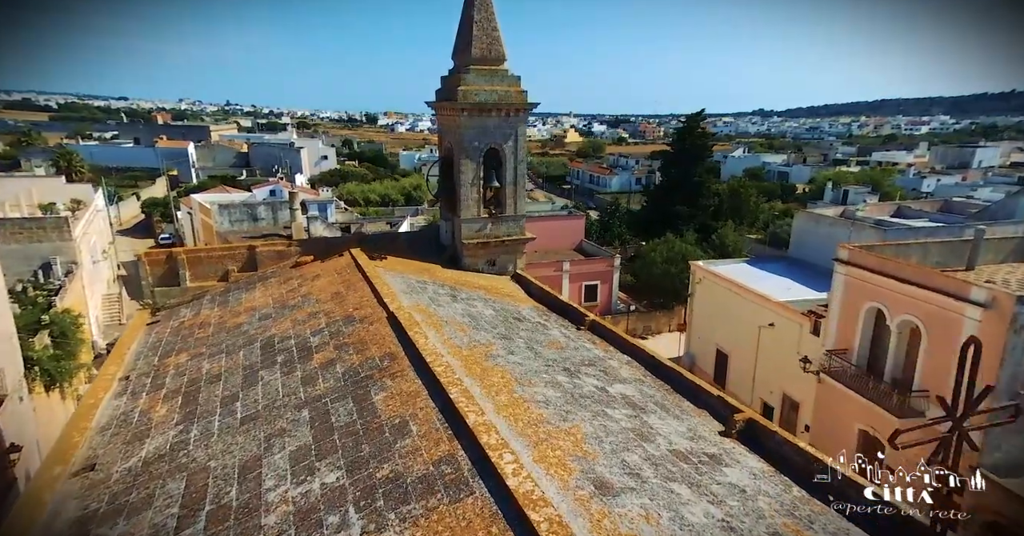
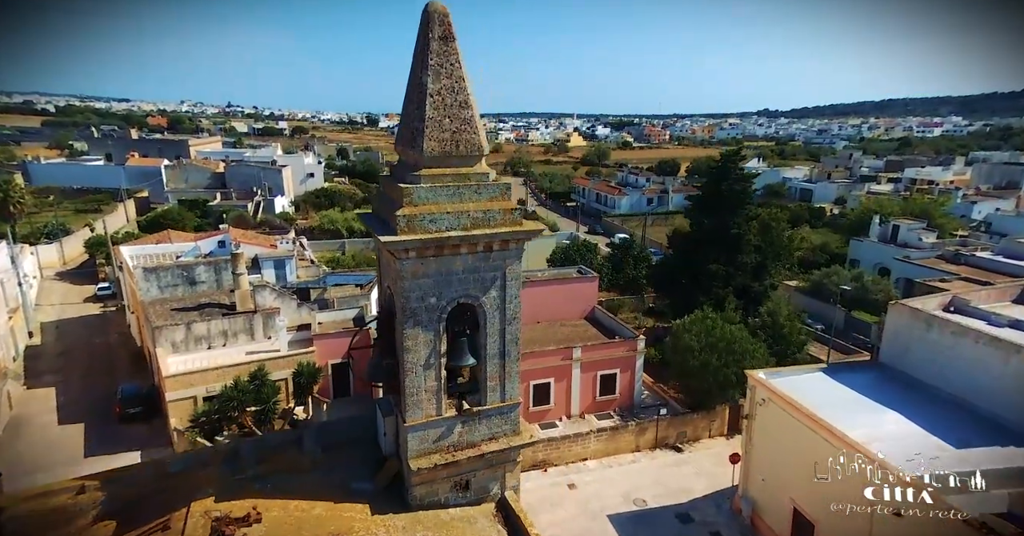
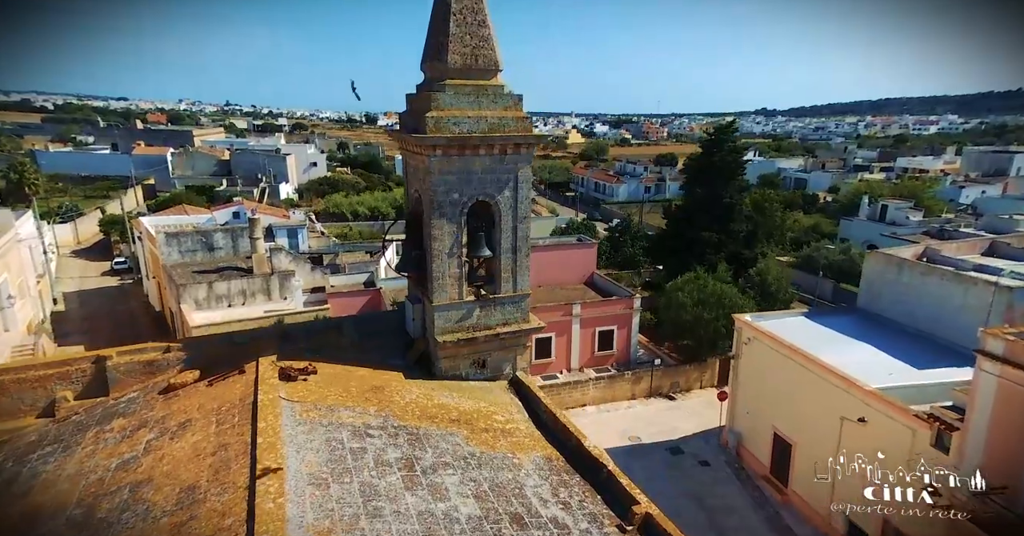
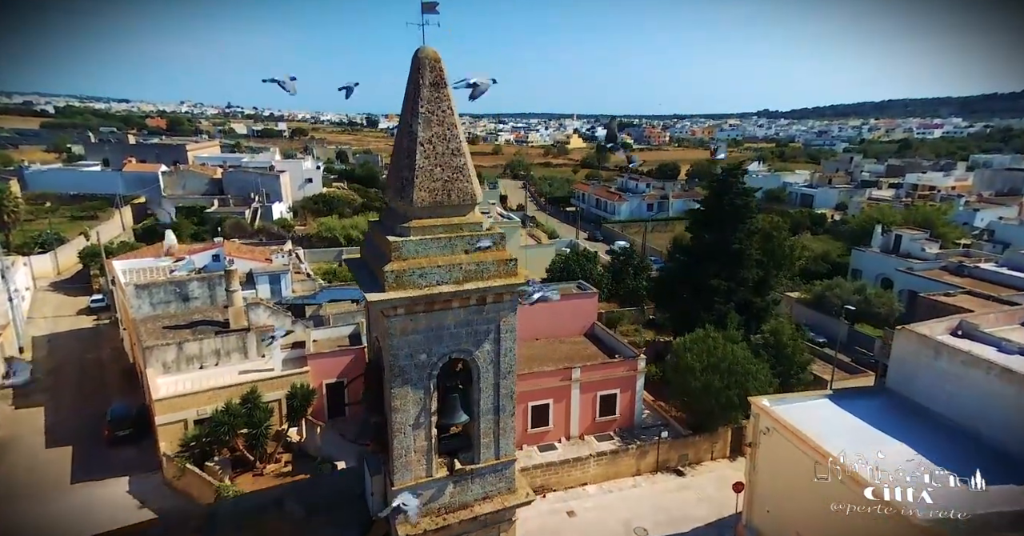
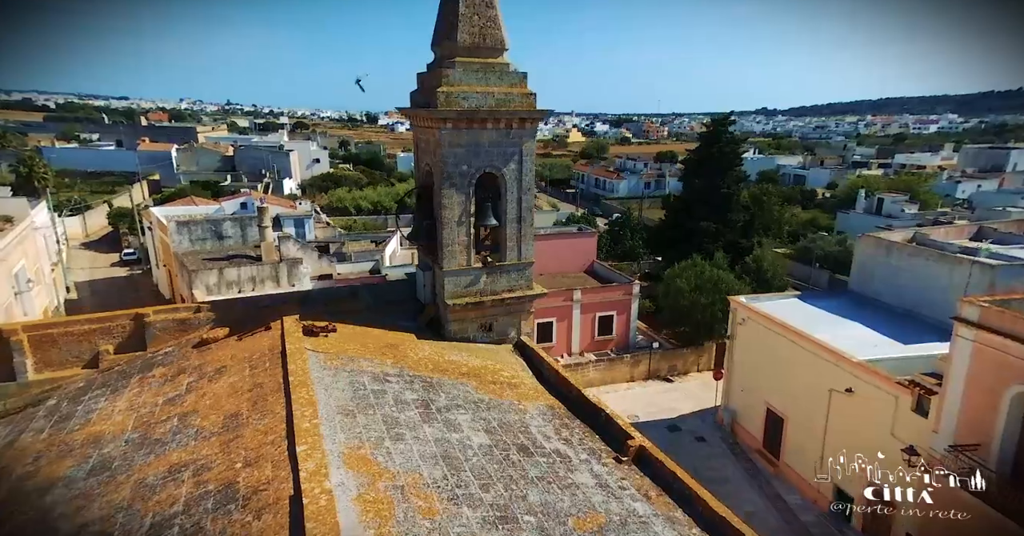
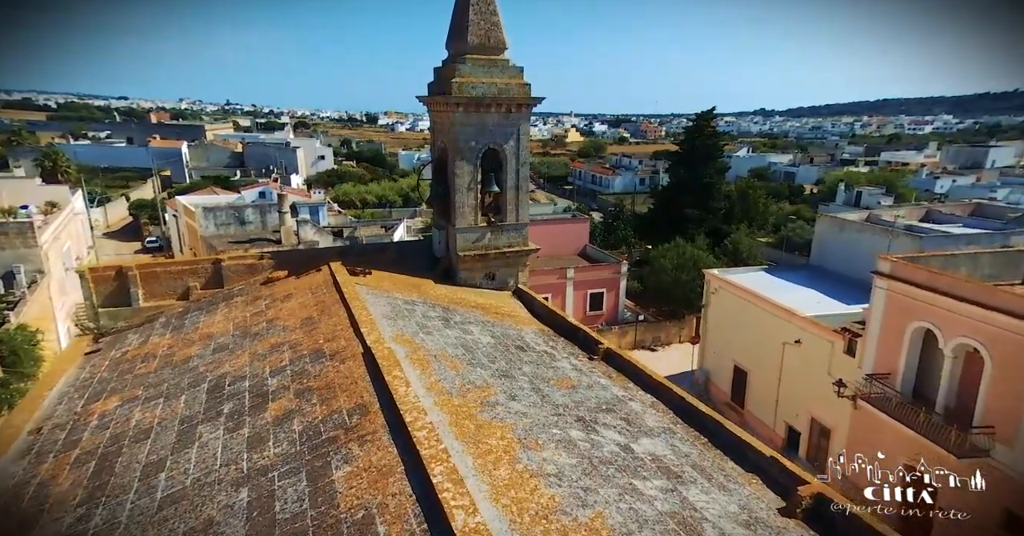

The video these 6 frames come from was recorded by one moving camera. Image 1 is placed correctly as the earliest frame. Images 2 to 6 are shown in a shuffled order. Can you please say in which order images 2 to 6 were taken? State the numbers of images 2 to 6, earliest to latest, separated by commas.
6, 5, 3, 2, 4
